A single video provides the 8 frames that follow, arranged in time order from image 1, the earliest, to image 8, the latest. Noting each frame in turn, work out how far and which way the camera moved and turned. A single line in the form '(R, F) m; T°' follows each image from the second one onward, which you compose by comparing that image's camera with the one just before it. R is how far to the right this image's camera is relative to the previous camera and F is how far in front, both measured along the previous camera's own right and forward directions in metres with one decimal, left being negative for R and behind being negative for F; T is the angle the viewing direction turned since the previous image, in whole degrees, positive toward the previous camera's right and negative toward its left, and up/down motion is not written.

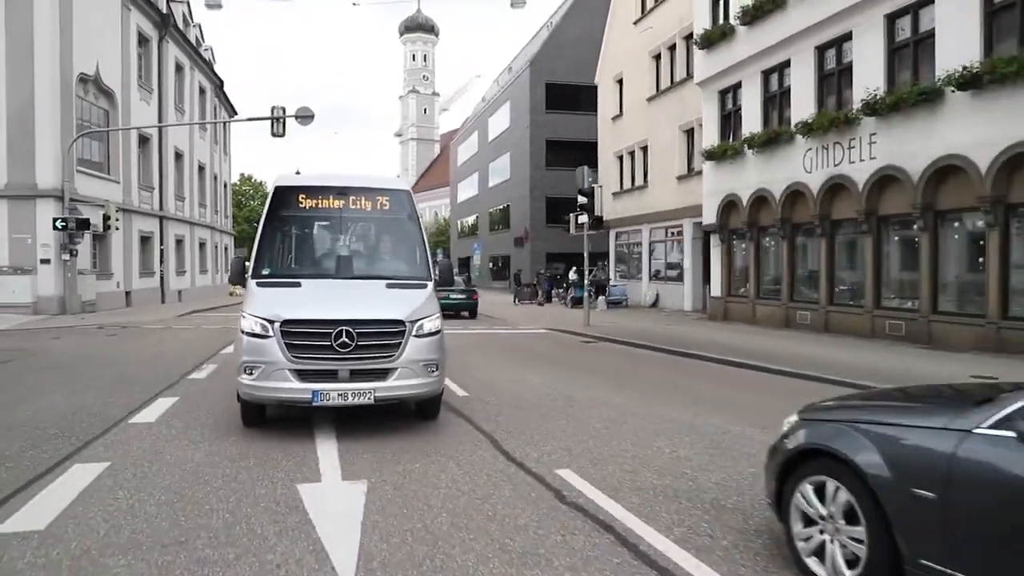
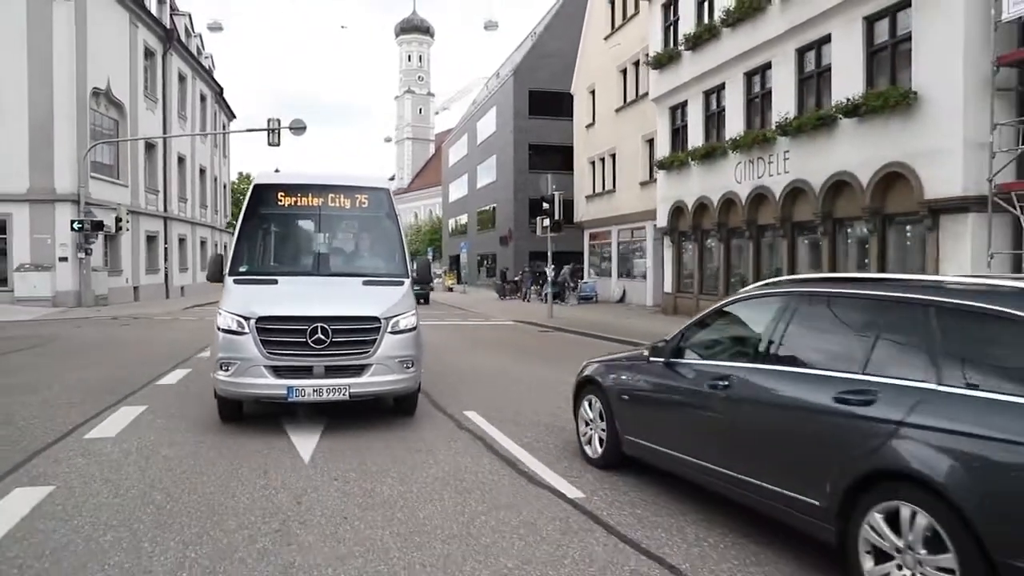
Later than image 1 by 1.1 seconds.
(+0.8, -2.6) m; 0°
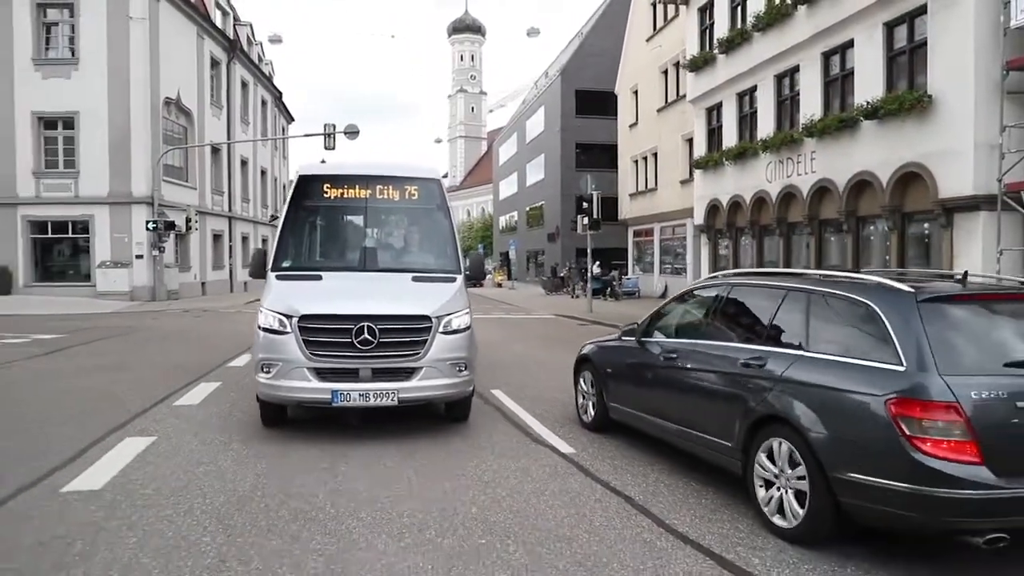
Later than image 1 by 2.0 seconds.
(+0.4, -1.2) m; -4°
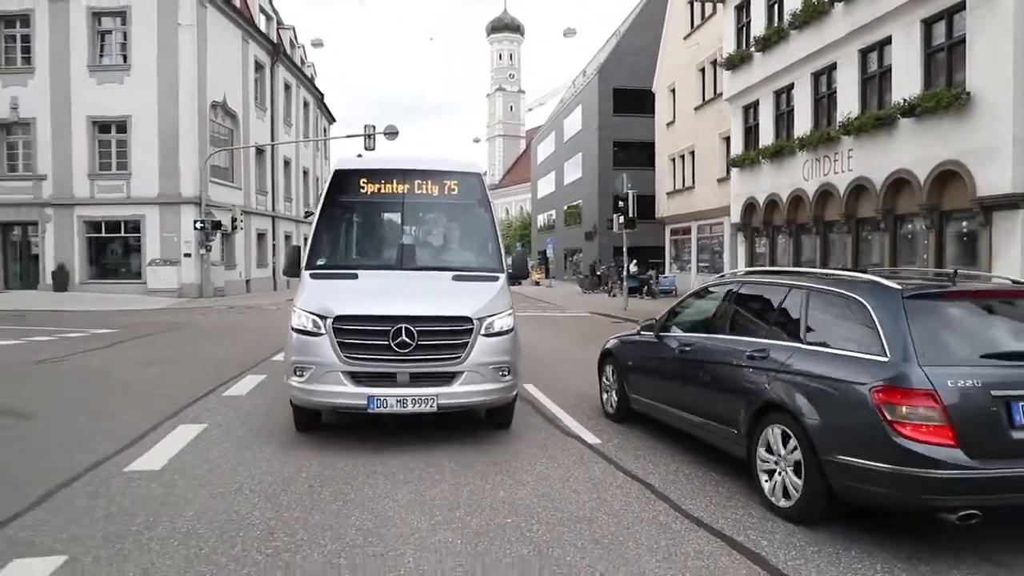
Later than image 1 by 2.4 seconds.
(+0.1, -0.3) m; -3°
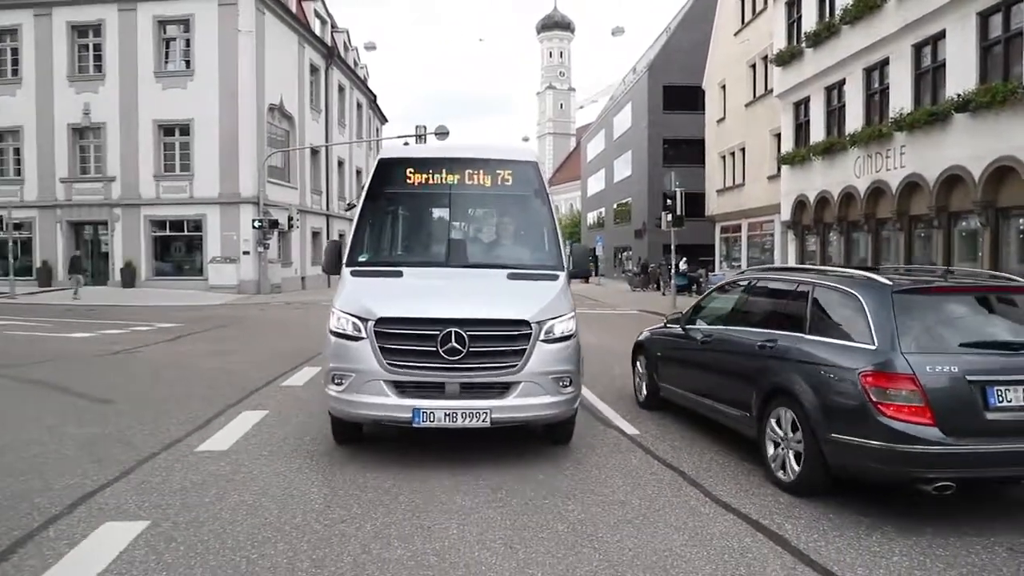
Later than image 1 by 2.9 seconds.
(+0.1, -0.3) m; -4°
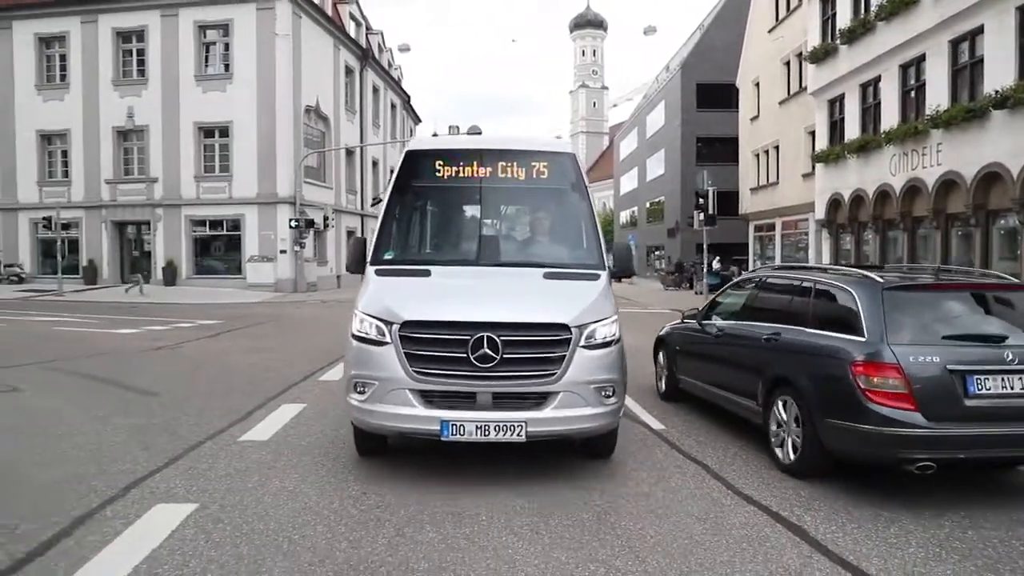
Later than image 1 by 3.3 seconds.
(0.0, -0.2) m; -2°
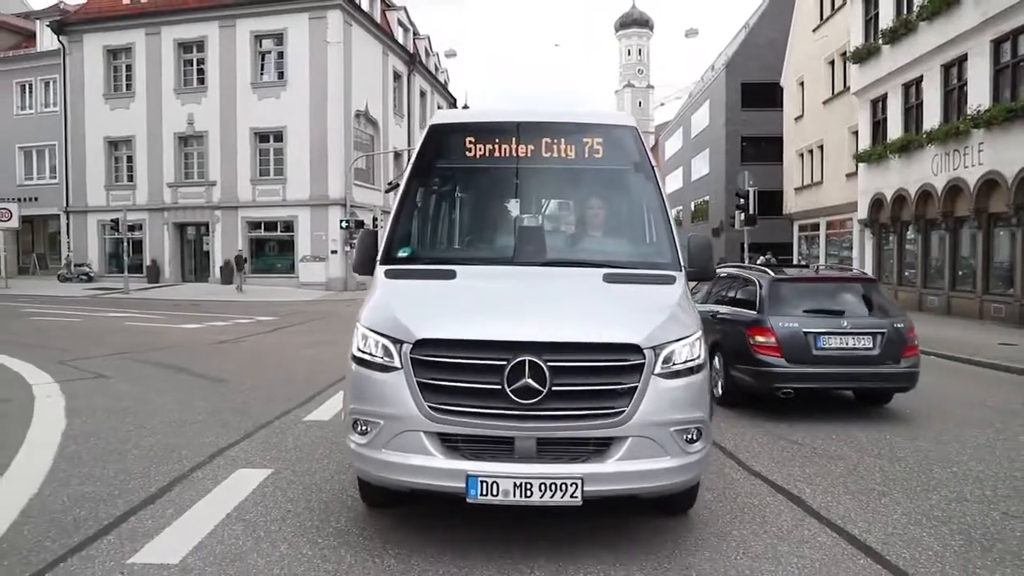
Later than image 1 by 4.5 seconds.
(+0.1, -0.7) m; -3°
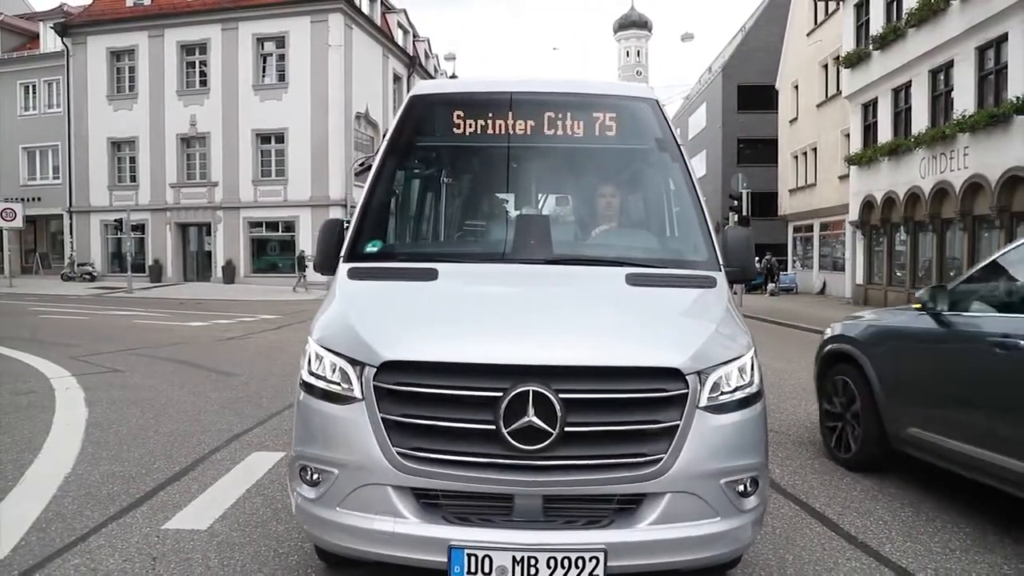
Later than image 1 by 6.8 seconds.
(0.0, -0.5) m; 0°
